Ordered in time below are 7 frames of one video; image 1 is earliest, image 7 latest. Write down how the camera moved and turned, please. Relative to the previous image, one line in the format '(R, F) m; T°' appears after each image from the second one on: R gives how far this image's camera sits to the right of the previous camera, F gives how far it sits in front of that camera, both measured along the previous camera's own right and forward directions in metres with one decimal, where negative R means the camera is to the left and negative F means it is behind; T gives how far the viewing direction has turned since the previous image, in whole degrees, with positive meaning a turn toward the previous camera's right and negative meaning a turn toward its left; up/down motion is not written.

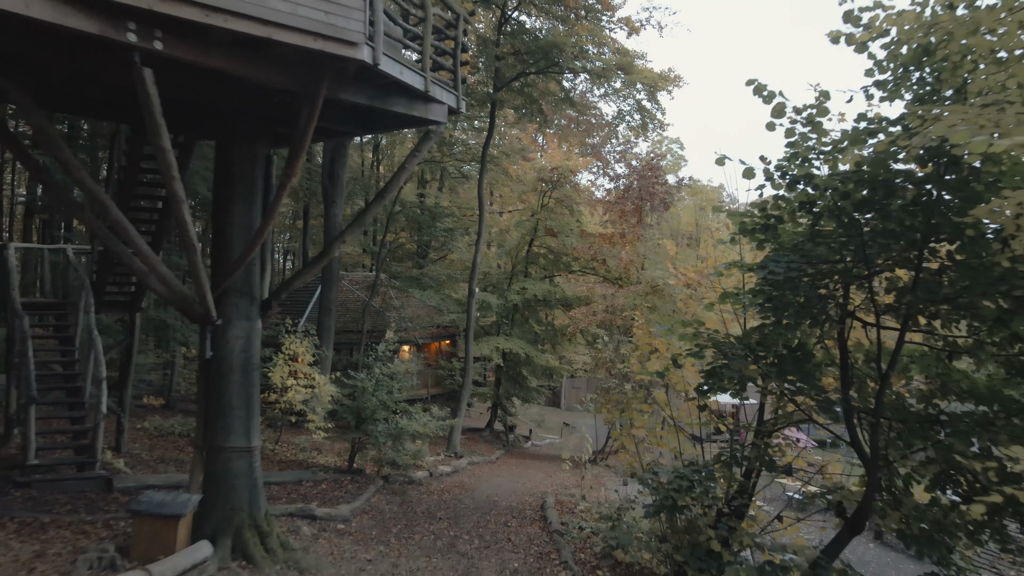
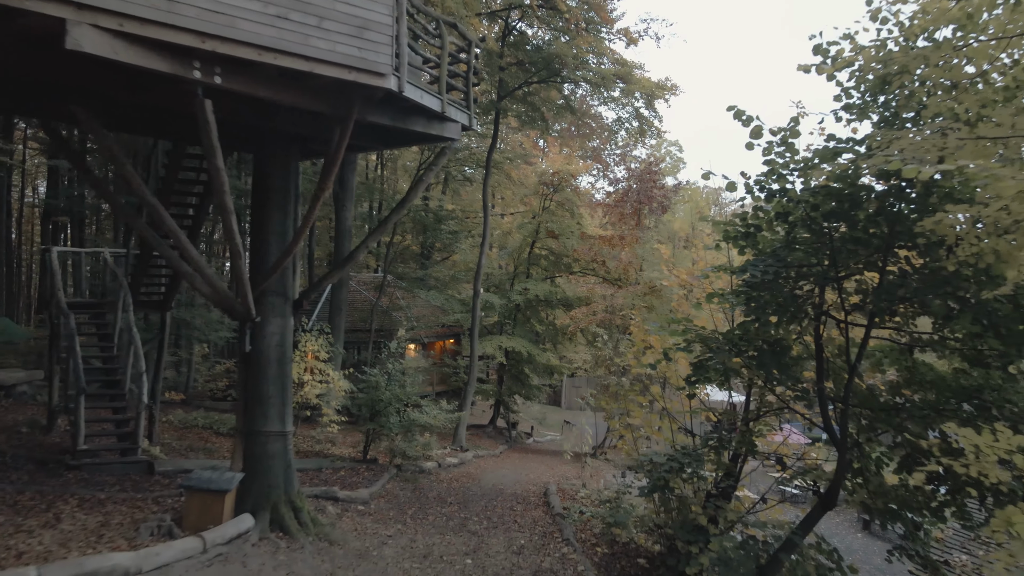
(-0.1, -0.7) m; 0°
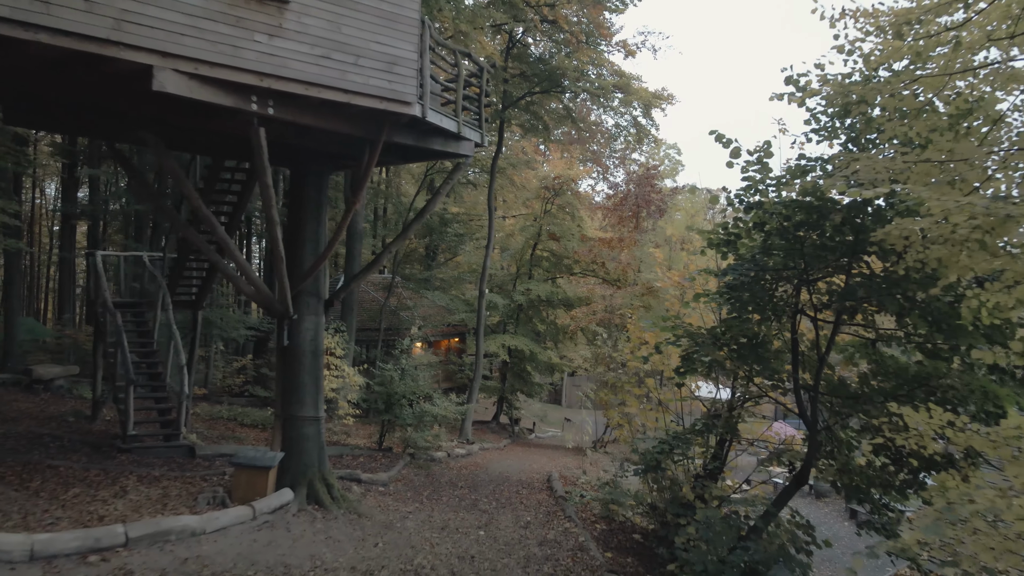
(-0.1, -0.9) m; 0°
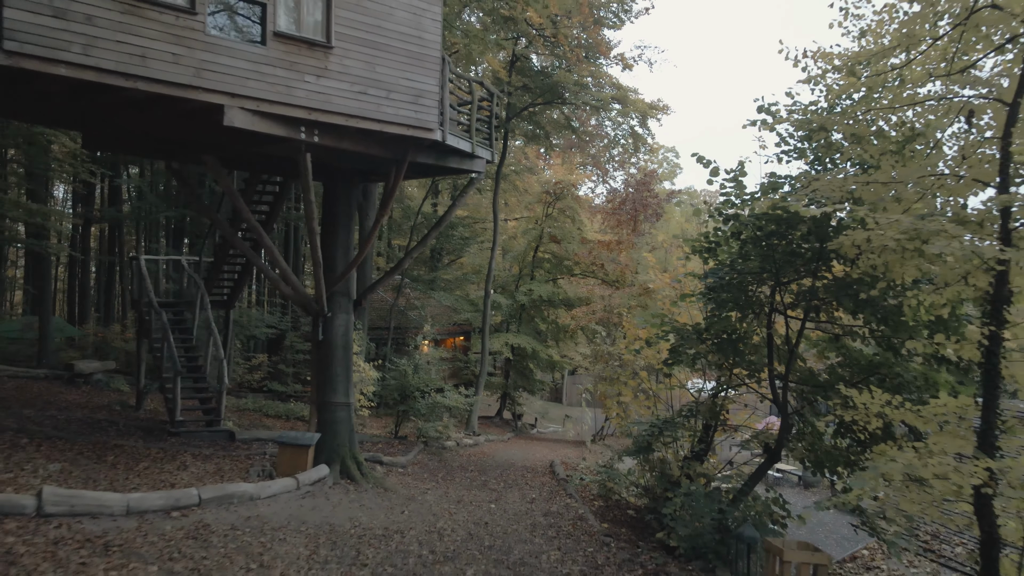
(-0.1, -1.1) m; 0°
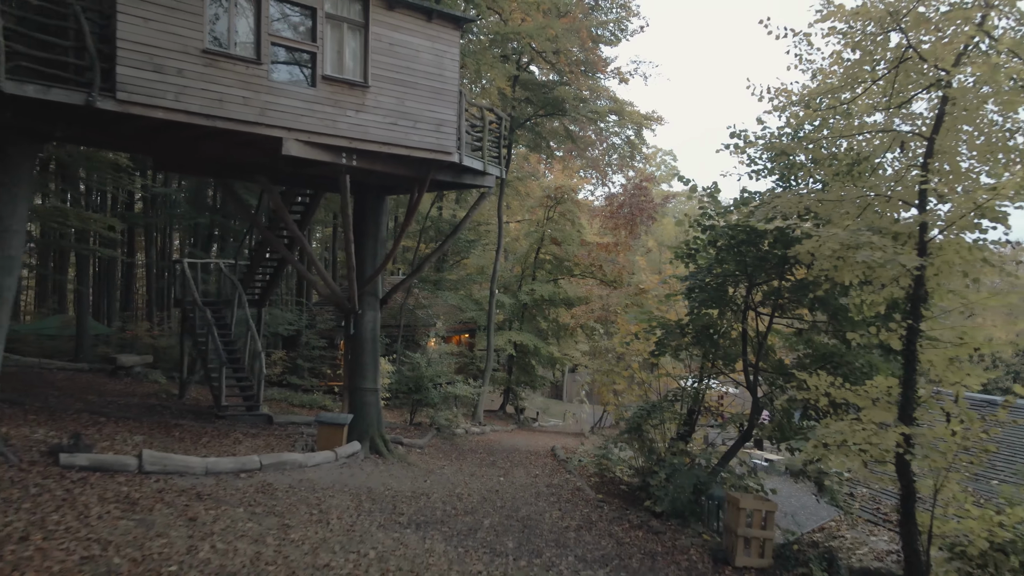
(-0.1, -1.3) m; 0°
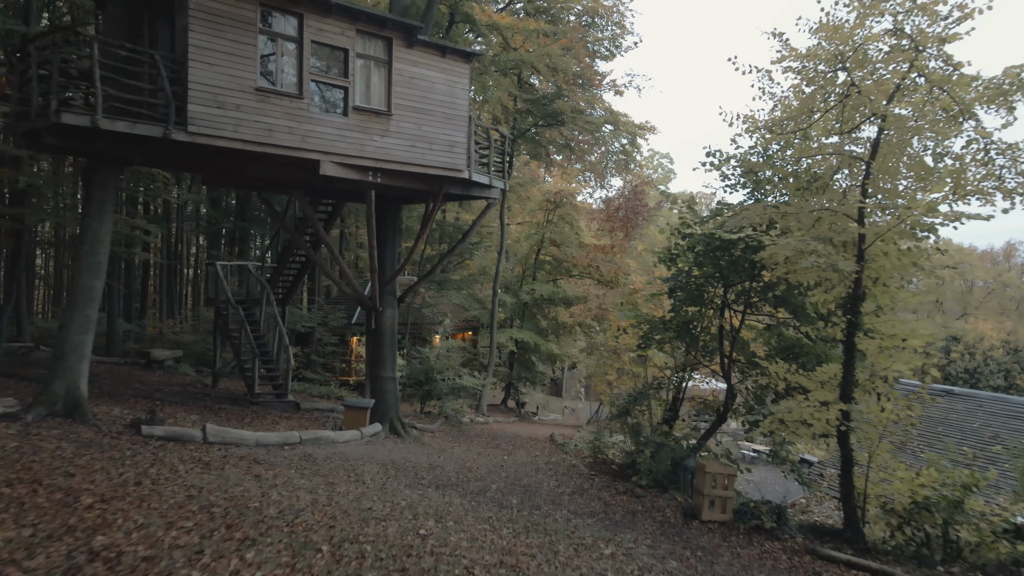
(0.0, -1.3) m; 0°
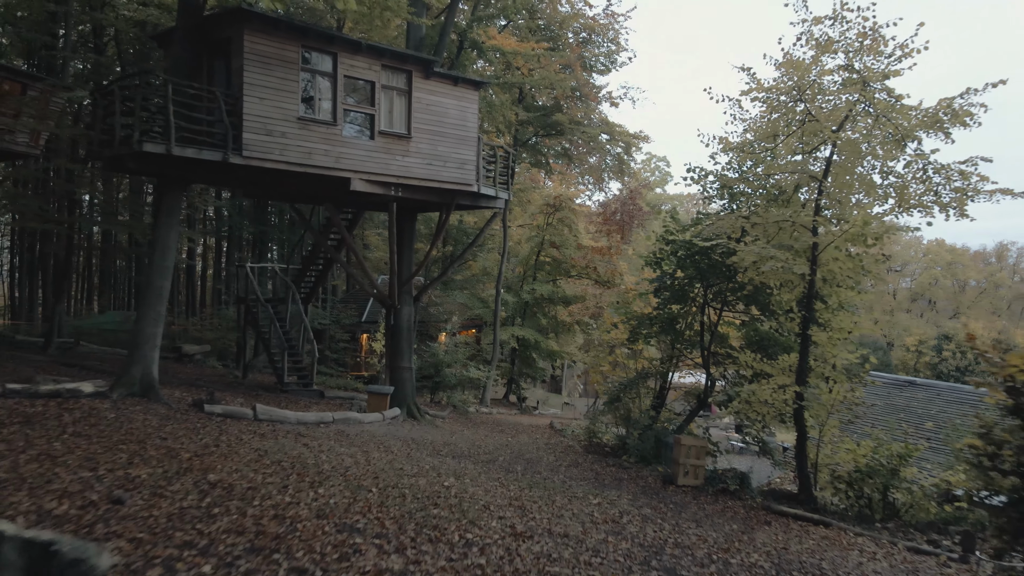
(-0.1, -1.4) m; 0°
